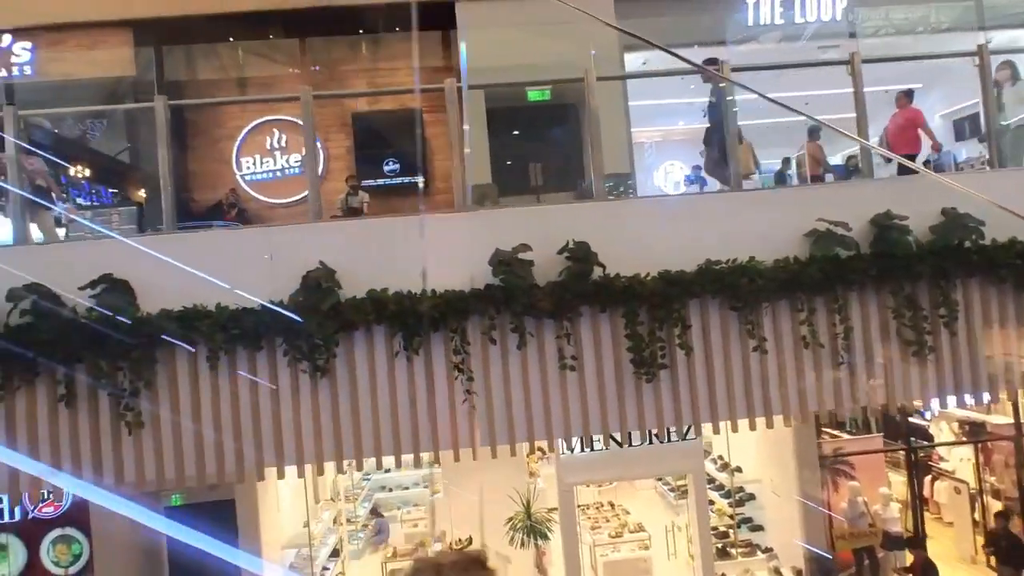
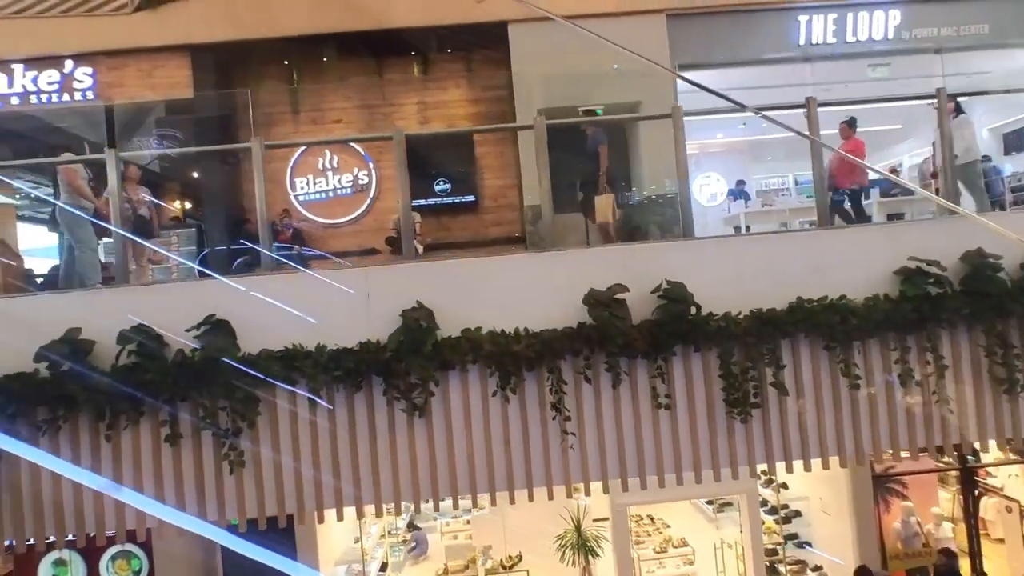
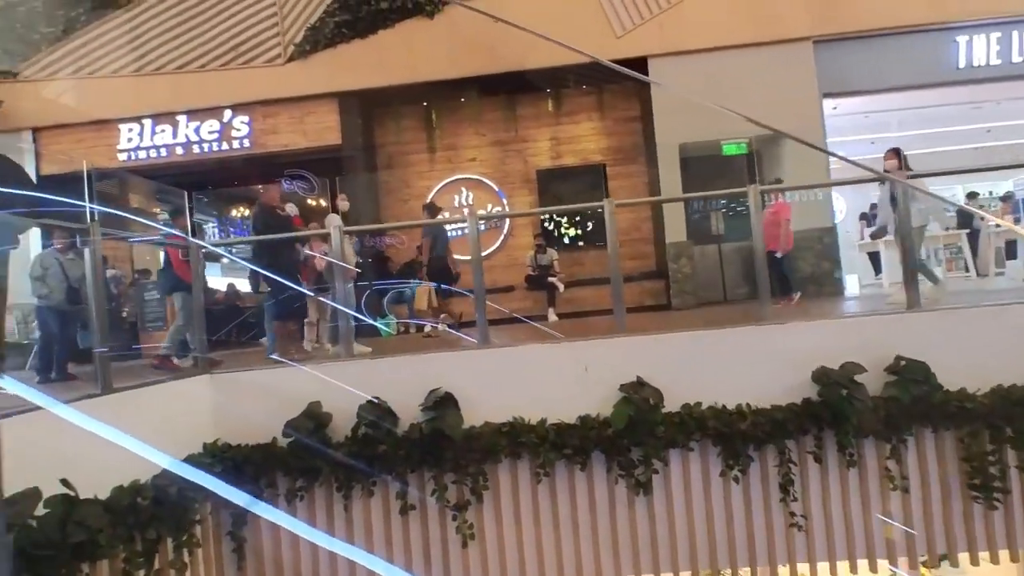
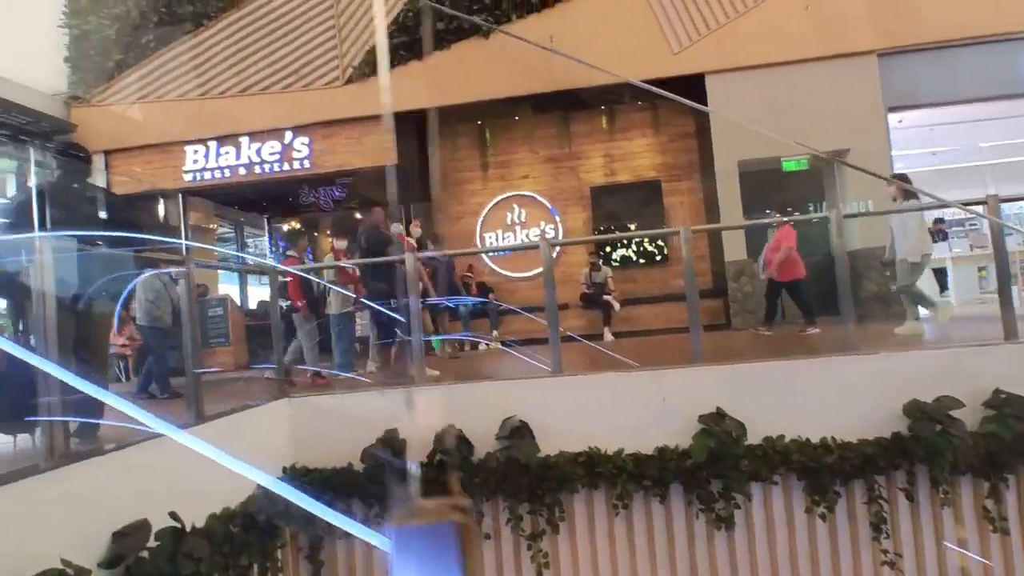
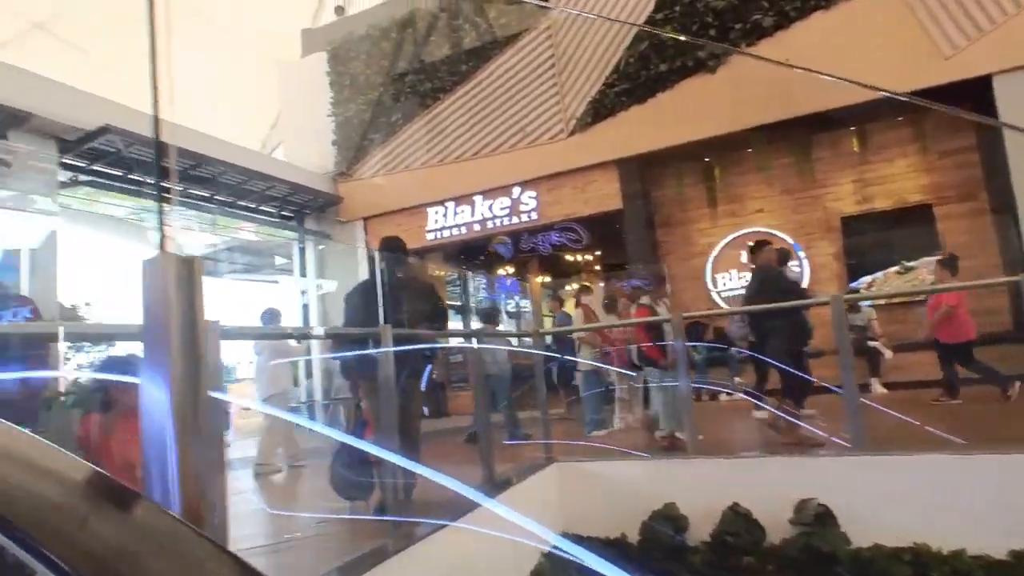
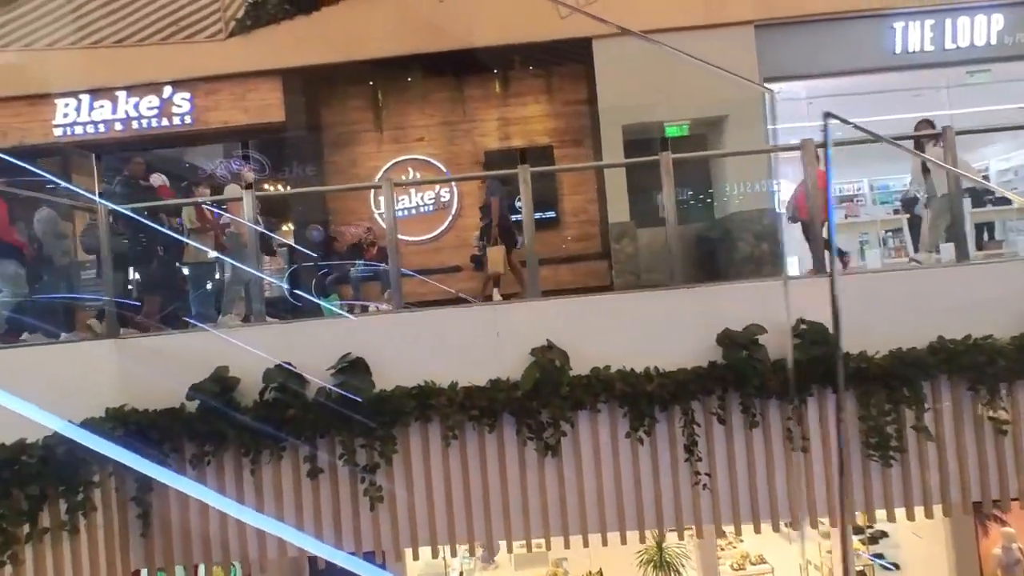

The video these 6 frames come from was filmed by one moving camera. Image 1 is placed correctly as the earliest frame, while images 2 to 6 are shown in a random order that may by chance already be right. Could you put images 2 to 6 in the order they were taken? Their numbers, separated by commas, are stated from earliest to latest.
2, 6, 3, 4, 5
